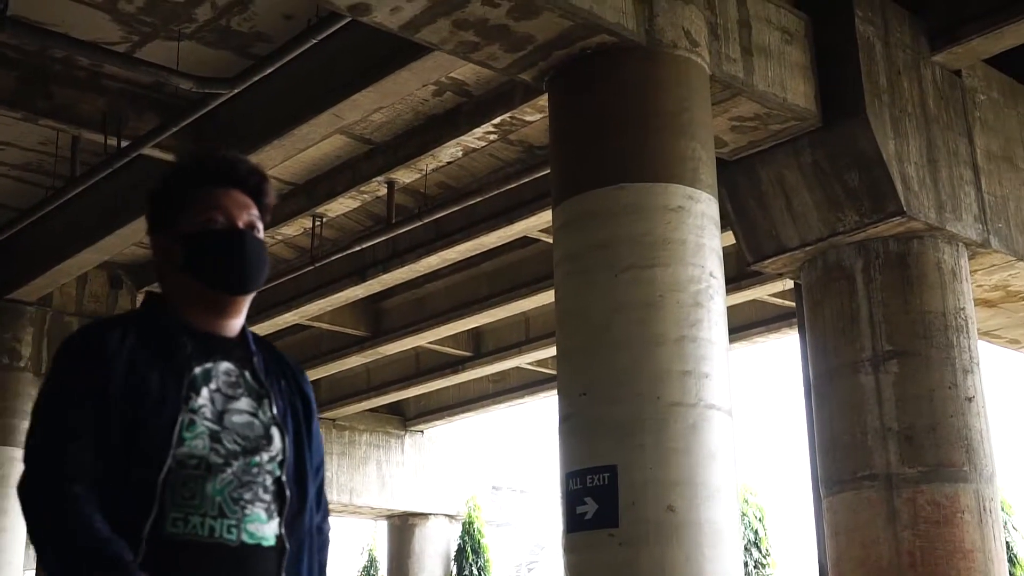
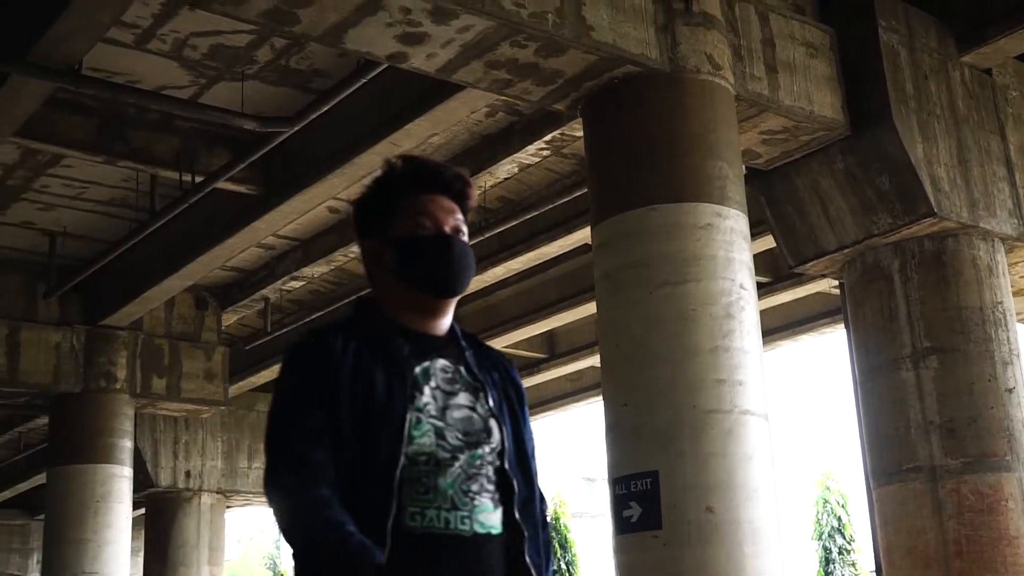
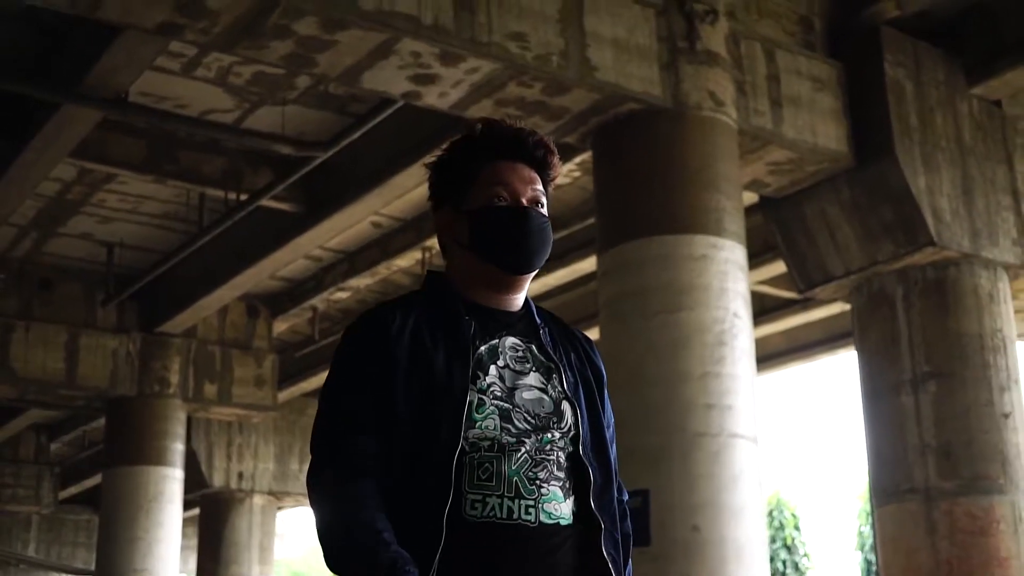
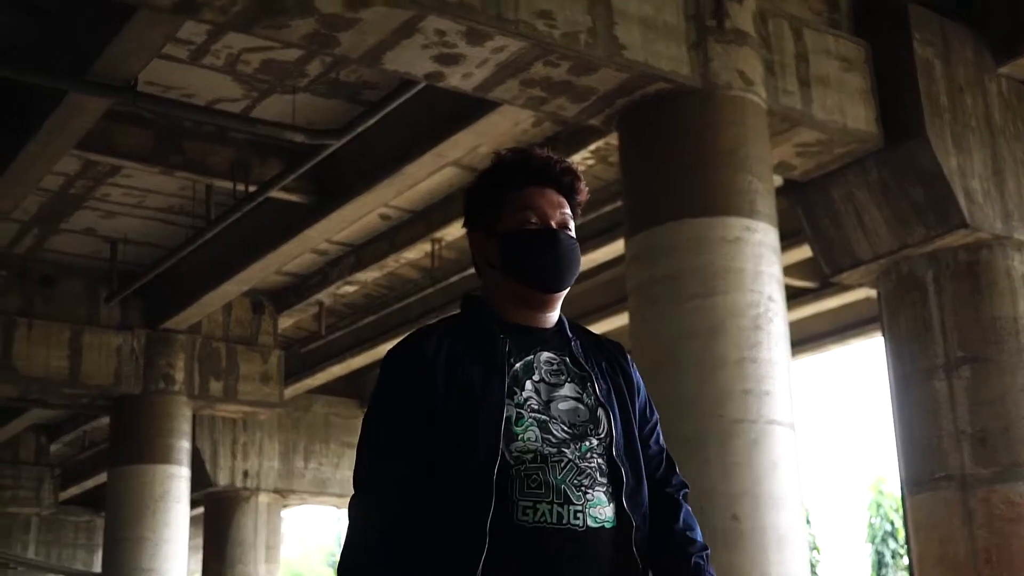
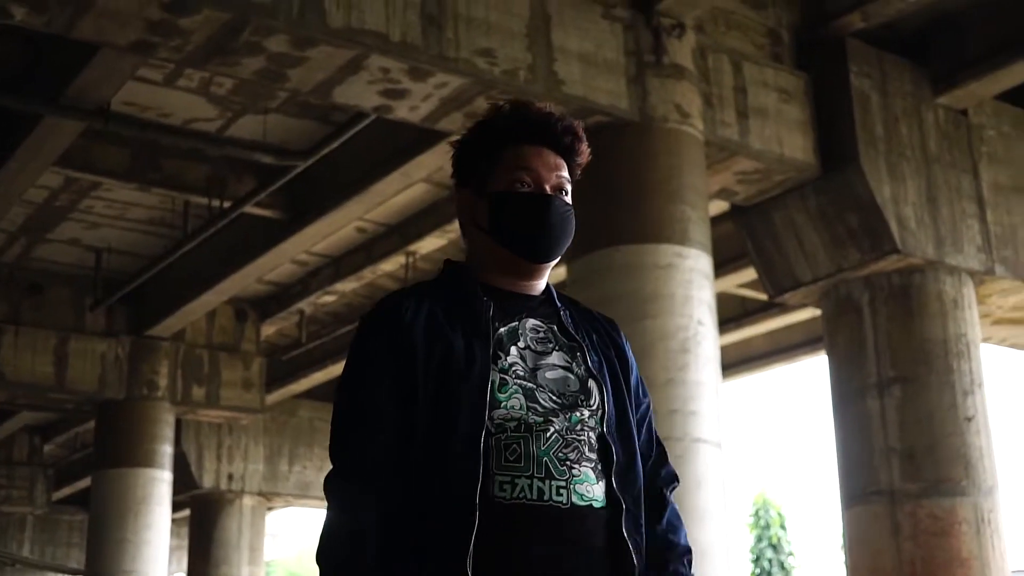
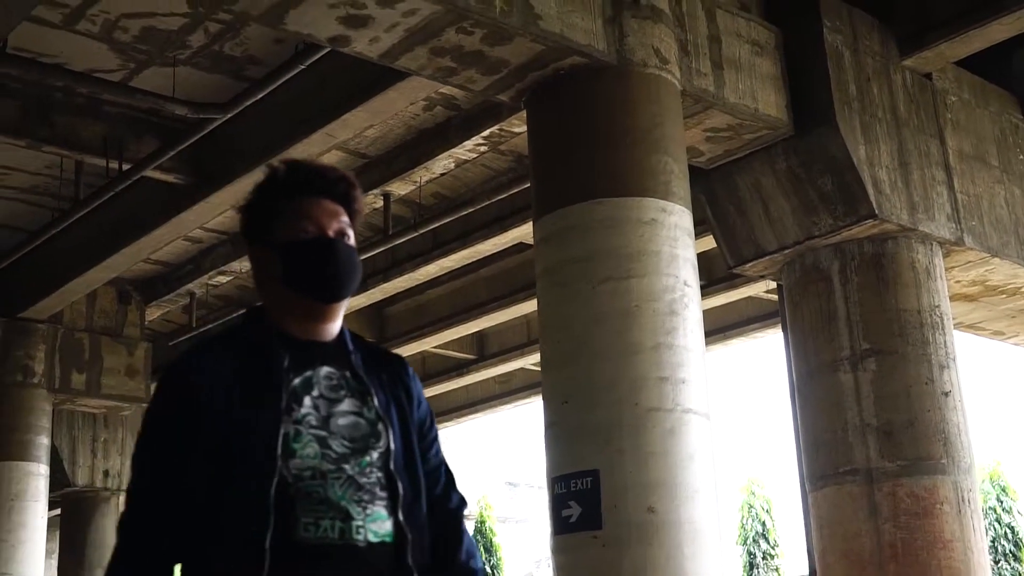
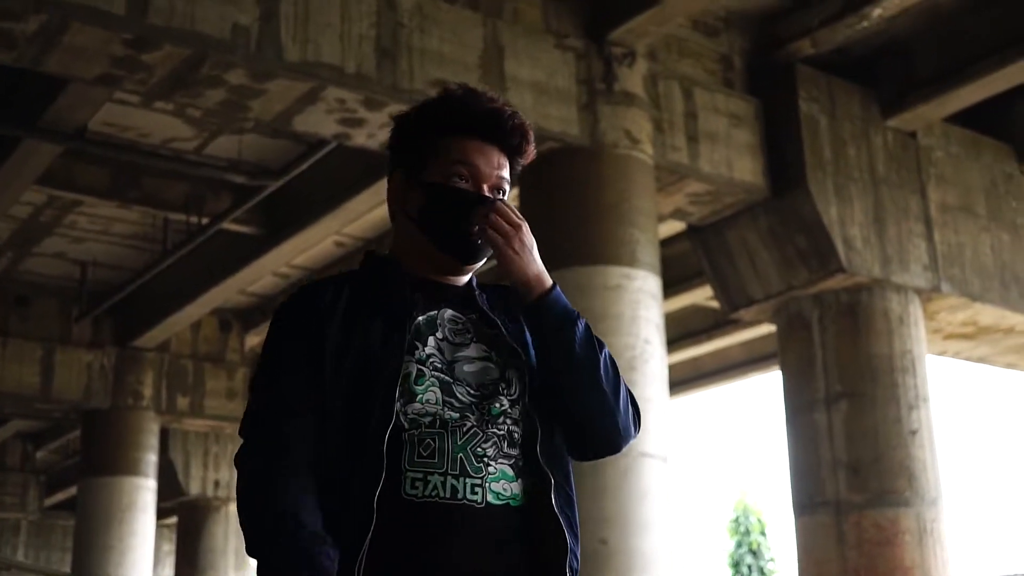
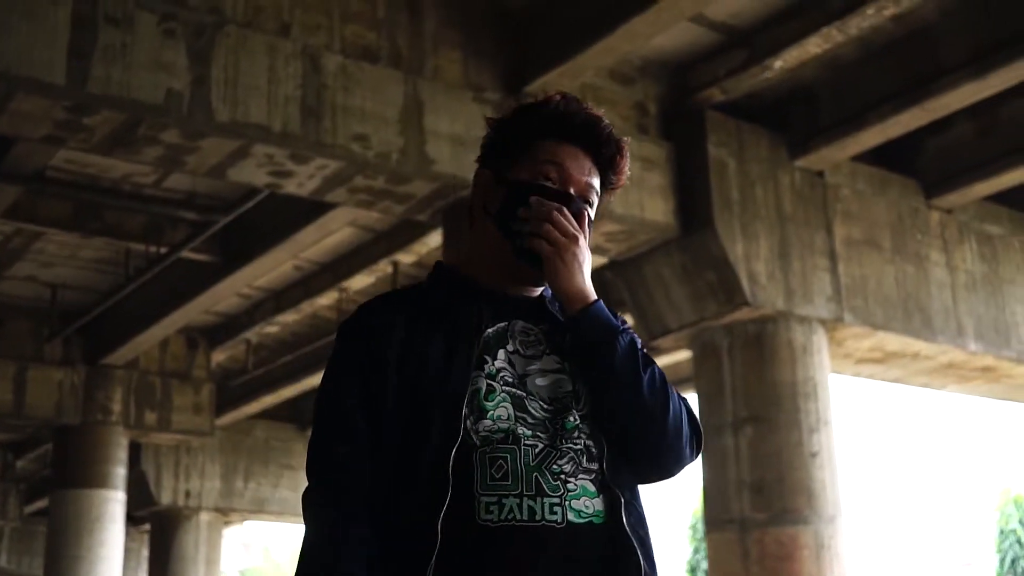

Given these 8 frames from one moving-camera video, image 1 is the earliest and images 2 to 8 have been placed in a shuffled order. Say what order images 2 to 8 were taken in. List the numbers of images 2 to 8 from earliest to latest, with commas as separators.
6, 2, 4, 3, 5, 7, 8
